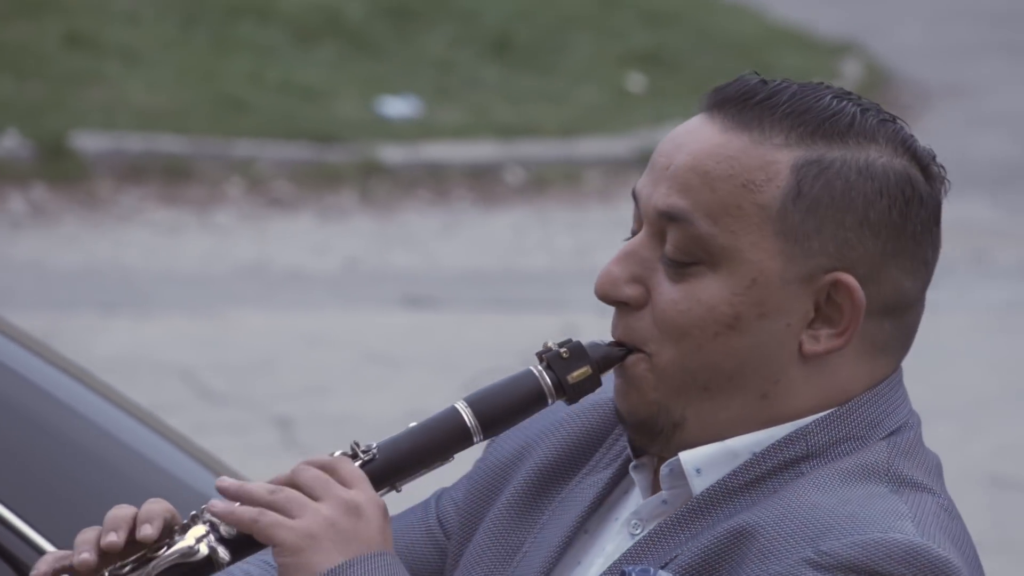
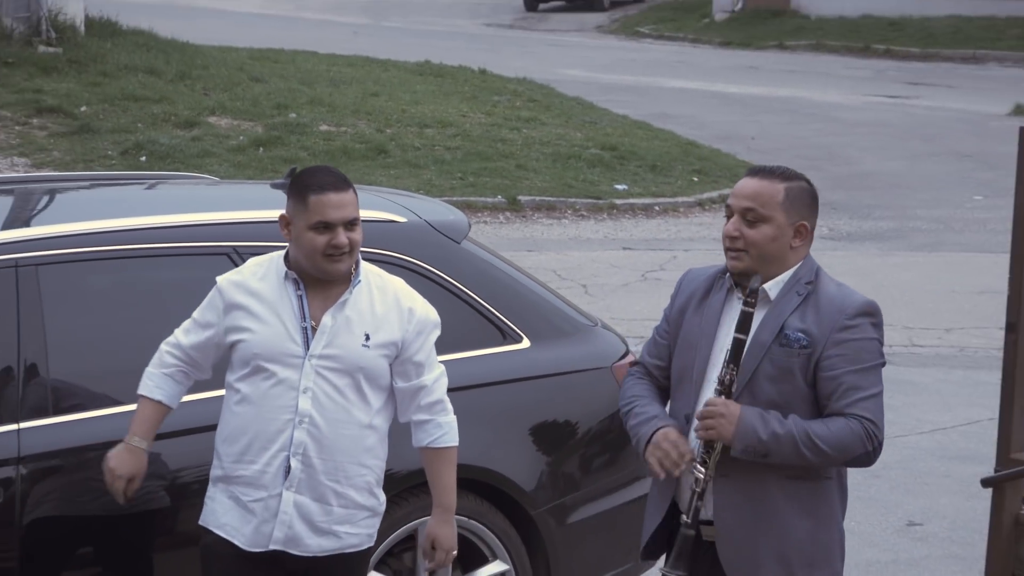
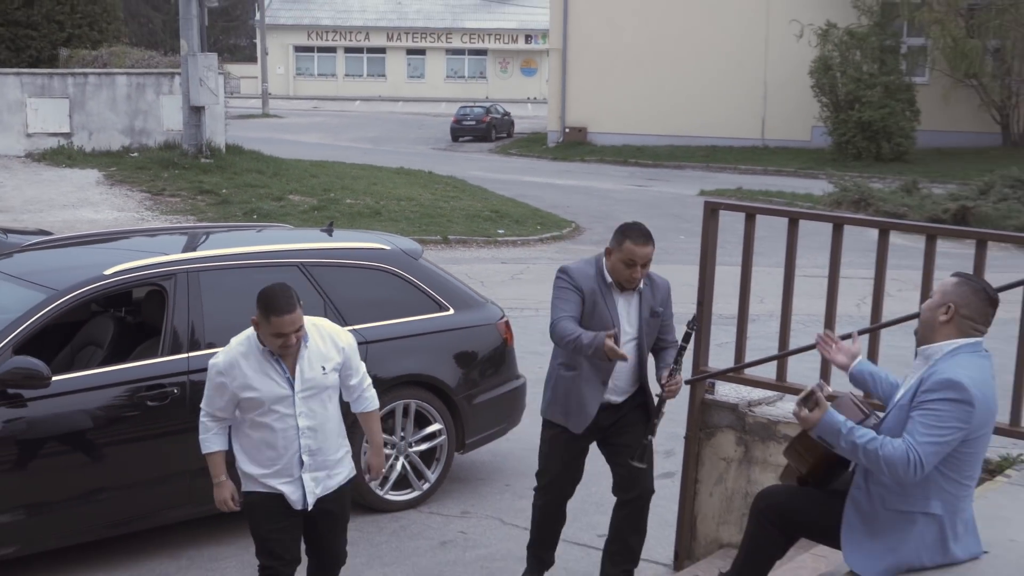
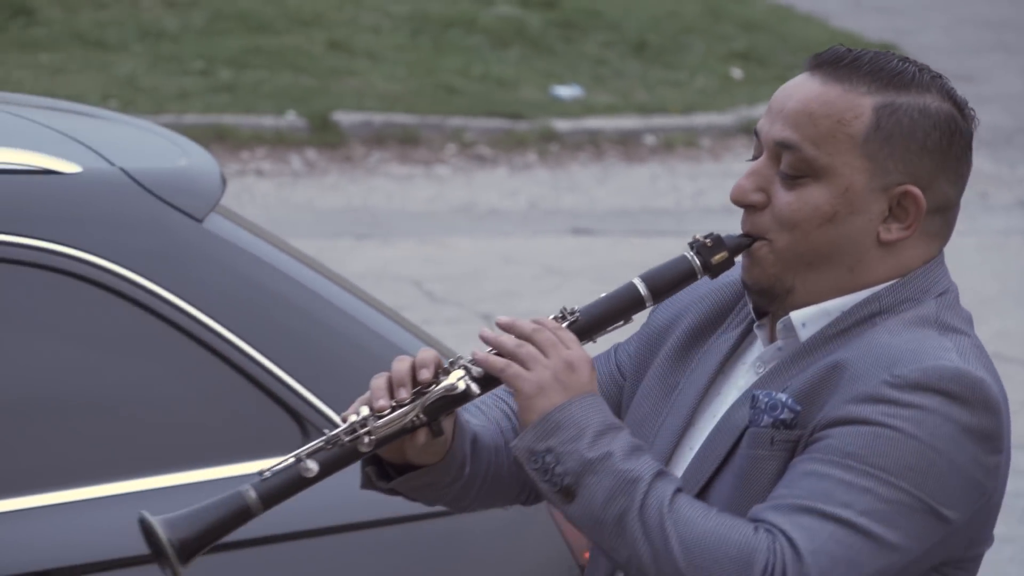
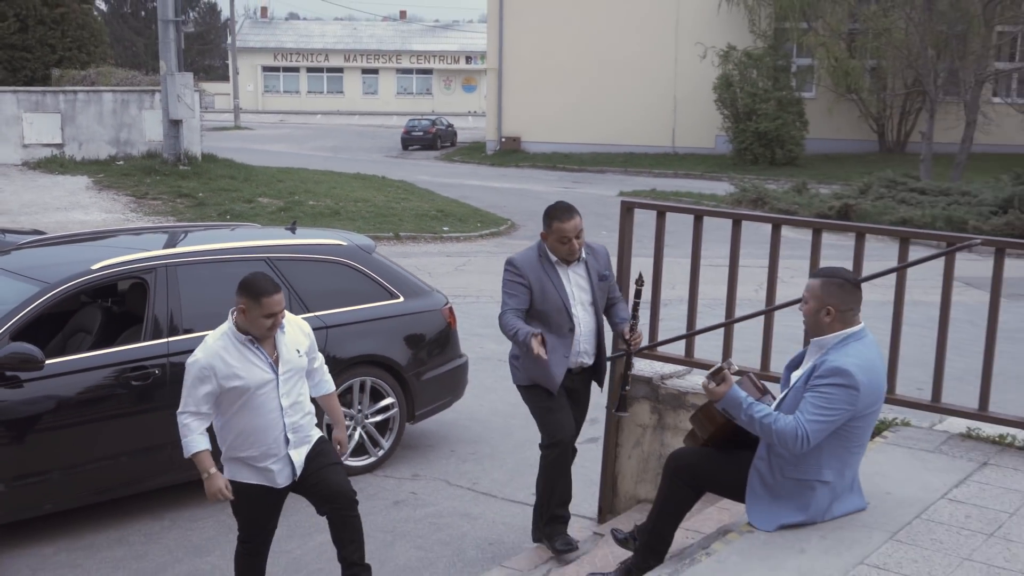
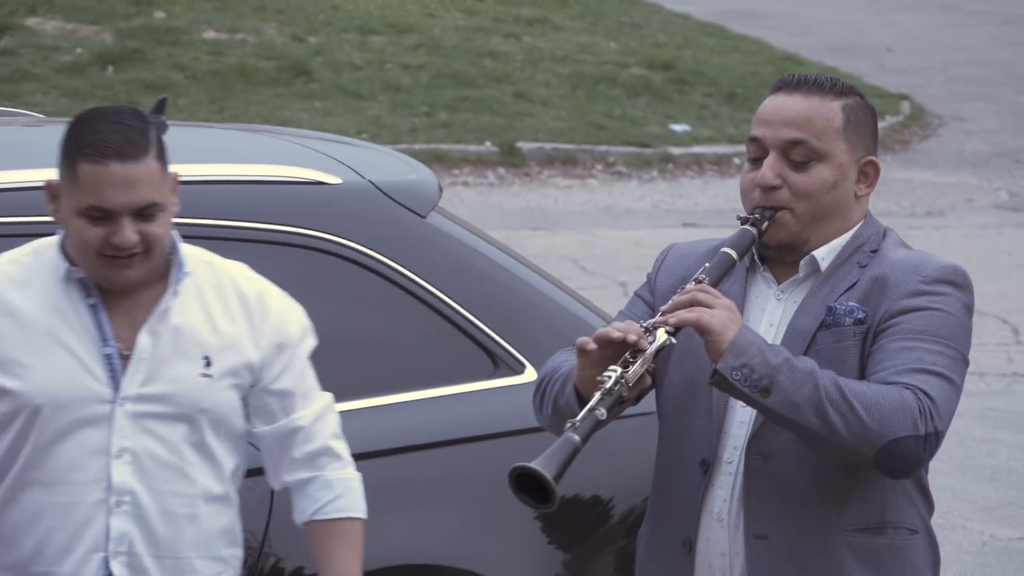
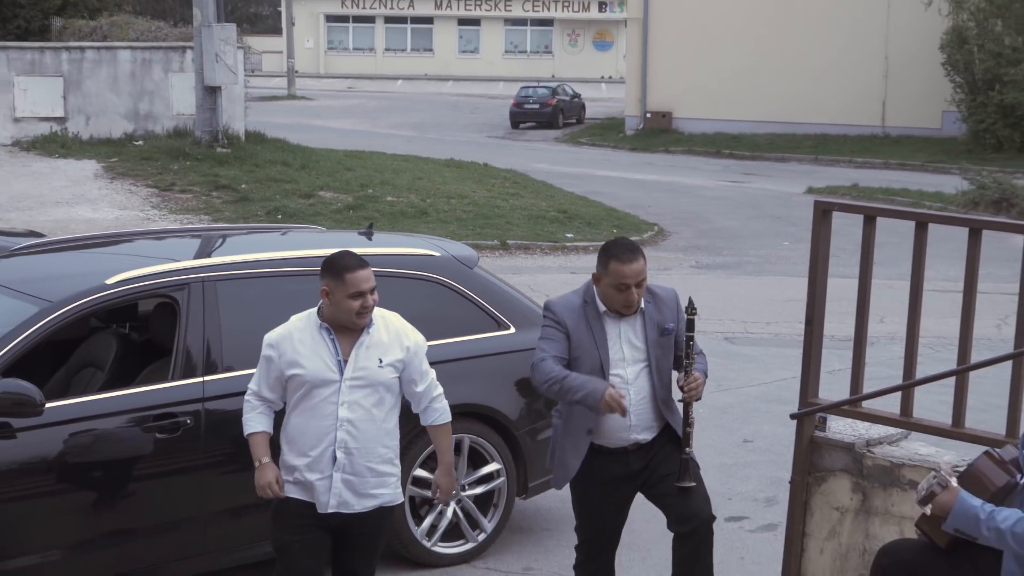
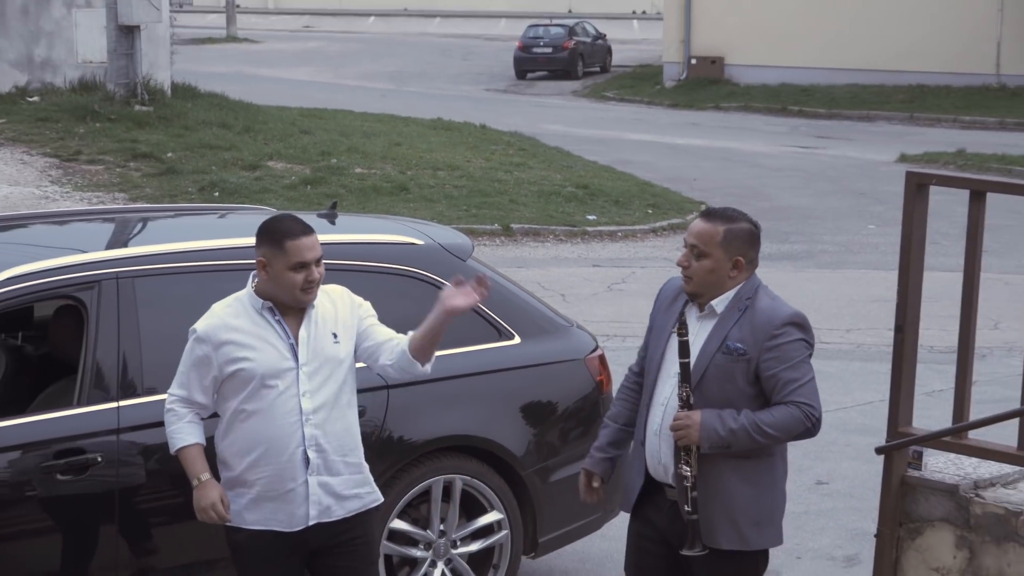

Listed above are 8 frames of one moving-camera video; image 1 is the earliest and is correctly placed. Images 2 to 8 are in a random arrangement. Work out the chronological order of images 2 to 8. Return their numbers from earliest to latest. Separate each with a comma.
4, 6, 2, 8, 7, 3, 5
